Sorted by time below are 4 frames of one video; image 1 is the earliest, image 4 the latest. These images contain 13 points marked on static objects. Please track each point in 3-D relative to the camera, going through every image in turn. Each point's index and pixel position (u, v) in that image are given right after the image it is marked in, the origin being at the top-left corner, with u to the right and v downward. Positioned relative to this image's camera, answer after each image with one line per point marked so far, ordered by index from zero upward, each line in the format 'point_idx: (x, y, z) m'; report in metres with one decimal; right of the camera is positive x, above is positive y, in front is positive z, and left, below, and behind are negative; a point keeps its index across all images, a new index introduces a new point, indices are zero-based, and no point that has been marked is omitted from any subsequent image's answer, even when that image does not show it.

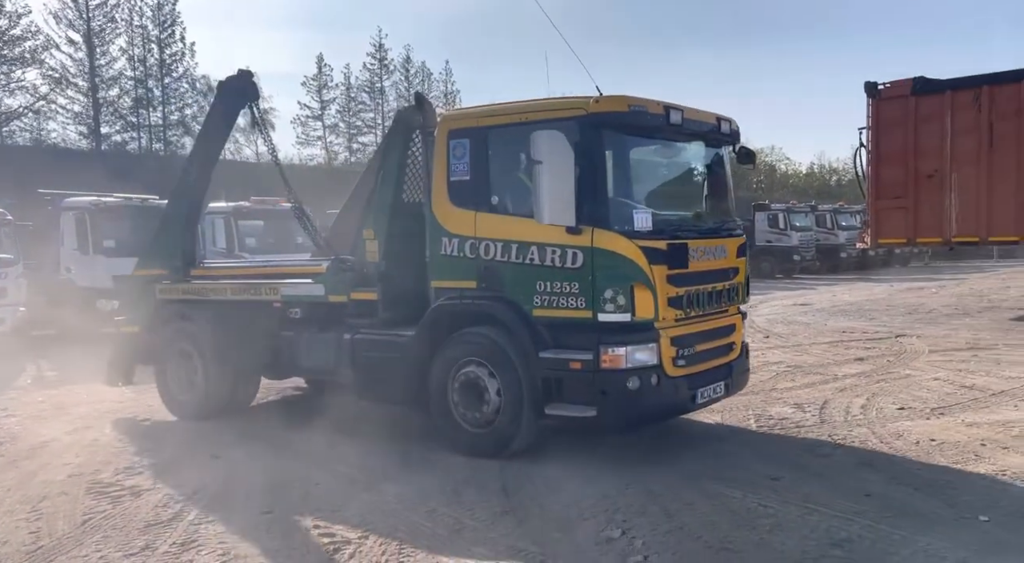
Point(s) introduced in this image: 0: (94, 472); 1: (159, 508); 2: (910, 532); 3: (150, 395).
0: (-3.3, -1.5, +6.4) m
1: (-2.3, -1.5, +5.5) m
2: (+2.2, -1.4, +4.5) m
3: (-4.4, -1.4, +10.0) m
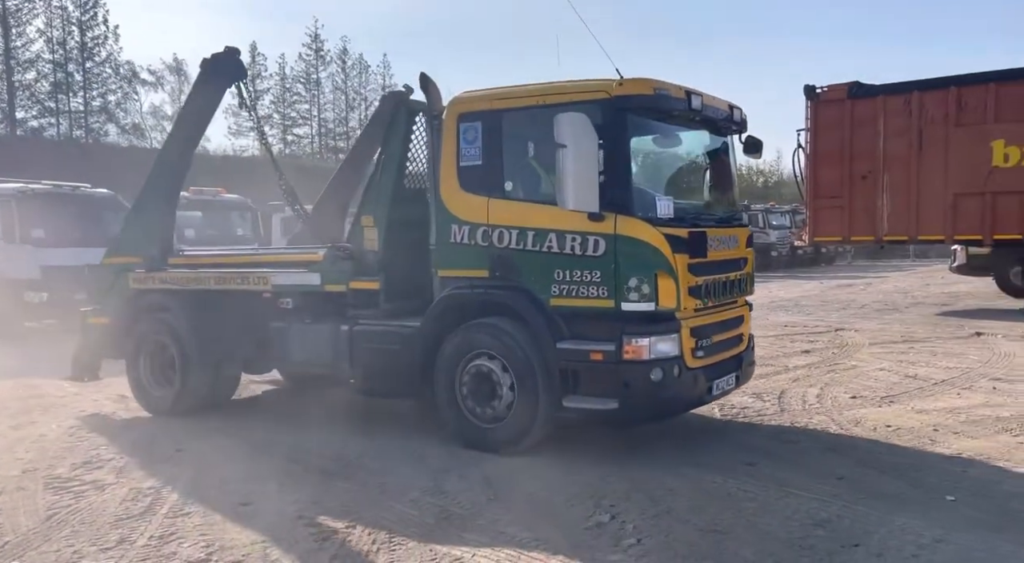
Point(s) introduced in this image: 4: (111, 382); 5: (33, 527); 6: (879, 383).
0: (-3.5, -1.4, +6.1) m
1: (-2.5, -1.4, +5.3) m
2: (+2.1, -1.3, +4.7) m
3: (-4.9, -1.3, +9.6) m
4: (-4.9, -1.3, +10.1) m
5: (-2.8, -1.4, +4.9) m
6: (+3.9, -1.1, +8.7) m
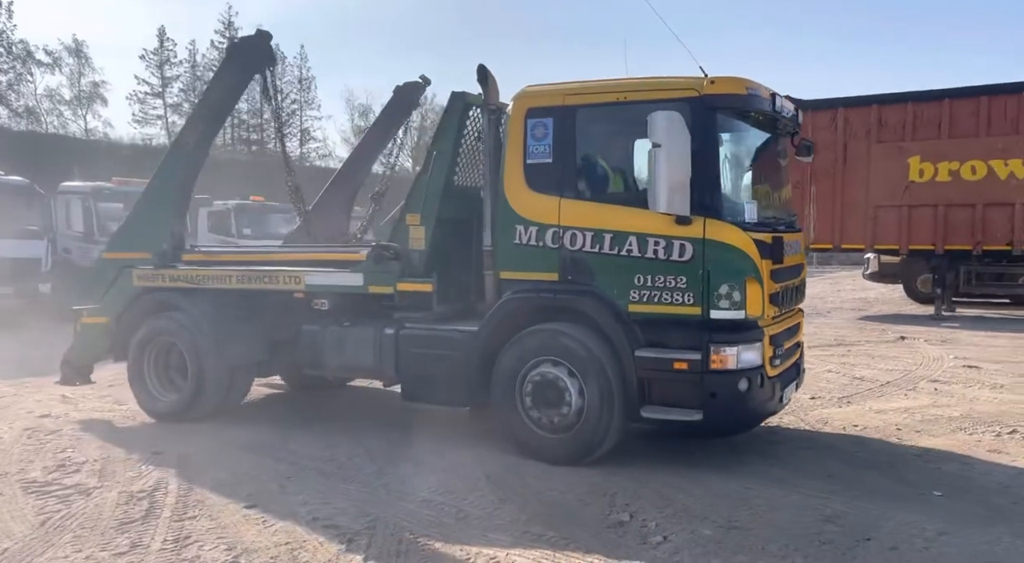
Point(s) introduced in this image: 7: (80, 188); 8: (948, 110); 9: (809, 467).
0: (-3.5, -1.3, +5.8) m
1: (-2.4, -1.4, +5.1) m
2: (+2.2, -1.4, +5.0) m
3: (-5.3, -1.2, +9.1) m
4: (-5.4, -1.2, +9.6) m
5: (-2.7, -1.4, +4.6) m
6: (+3.6, -1.1, +9.2) m
7: (-8.7, +1.9, +16.5) m
8: (+8.5, +3.3, +16.1) m
9: (+2.1, -1.3, +5.8) m
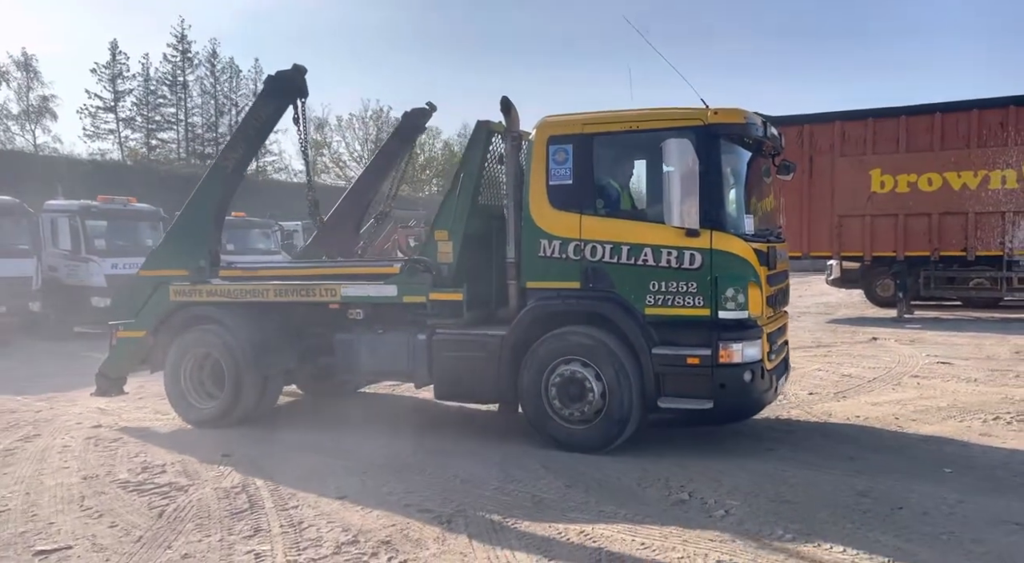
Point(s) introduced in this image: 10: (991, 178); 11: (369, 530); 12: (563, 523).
0: (-3.0, -1.4, +6.1) m
1: (-1.9, -1.4, +5.5) m
2: (+2.7, -1.4, +5.7) m
3: (-5.1, -1.4, +9.3) m
4: (-5.2, -1.4, +9.8) m
5: (-2.2, -1.5, +5.0) m
6: (+3.8, -1.2, +9.9) m
7: (-9.0, +1.5, +16.6) m
8: (+8.2, +3.2, +17.2) m
9: (+2.5, -1.3, +6.5) m
10: (+9.7, +2.1, +16.6) m
11: (-0.8, -1.5, +4.8) m
12: (+0.3, -1.5, +5.0) m
